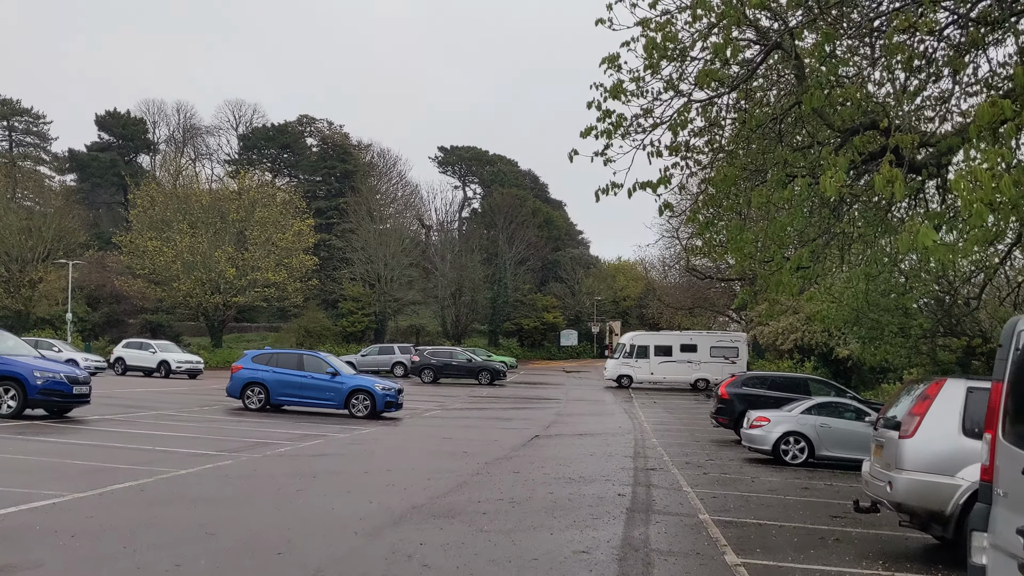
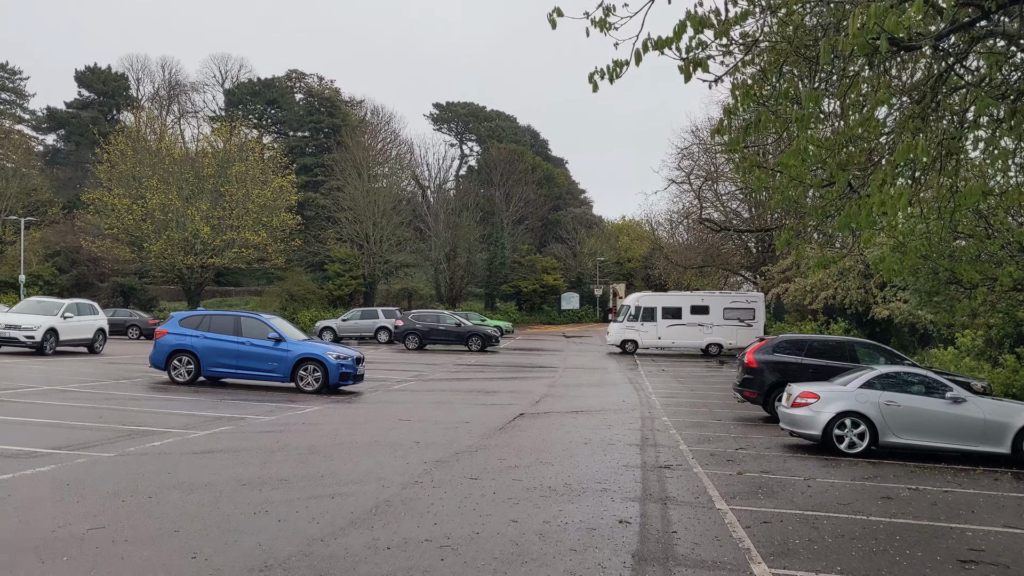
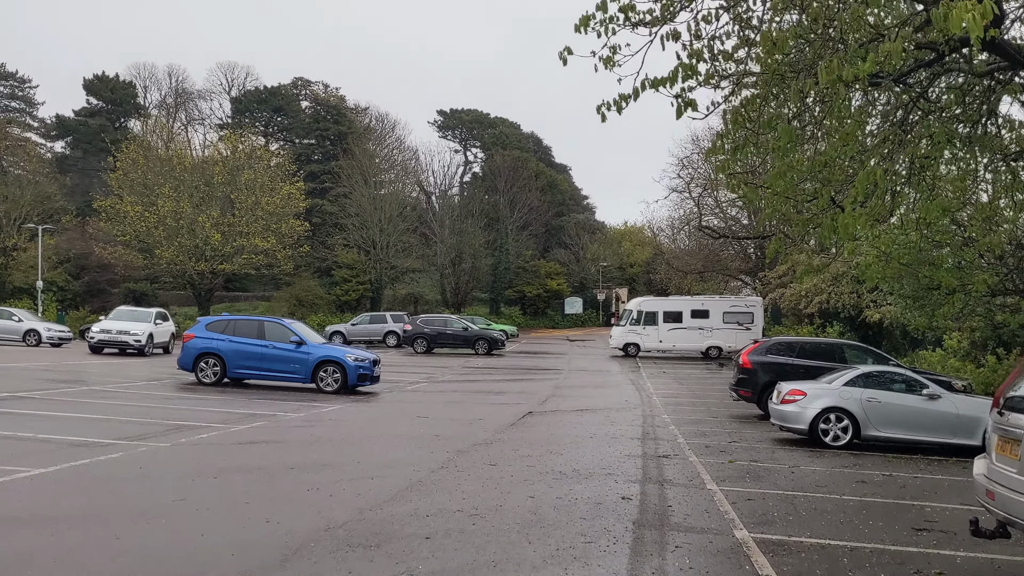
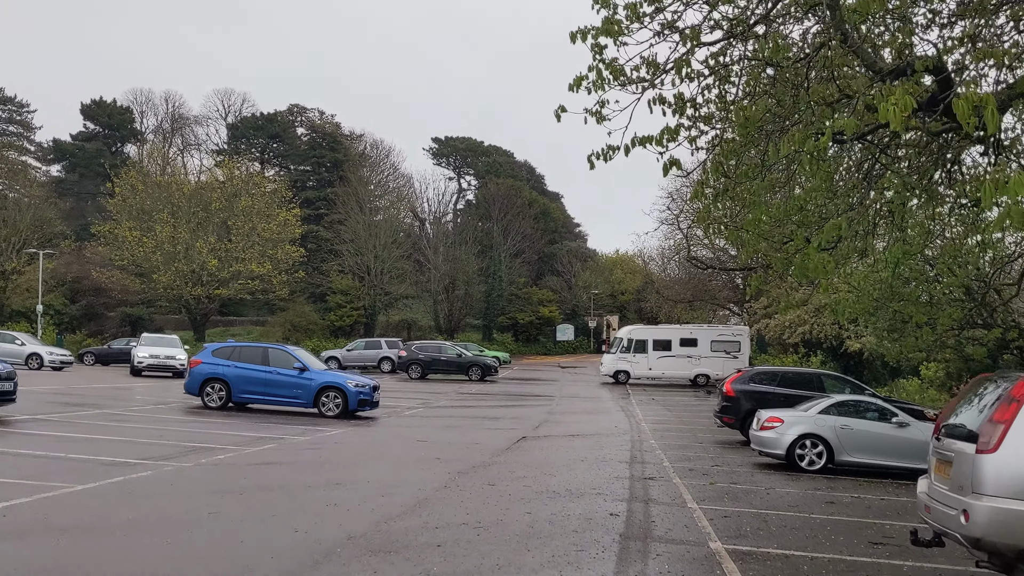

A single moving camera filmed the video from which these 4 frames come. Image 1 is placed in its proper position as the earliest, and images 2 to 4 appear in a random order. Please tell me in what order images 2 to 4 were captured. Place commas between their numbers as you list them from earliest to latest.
4, 3, 2
